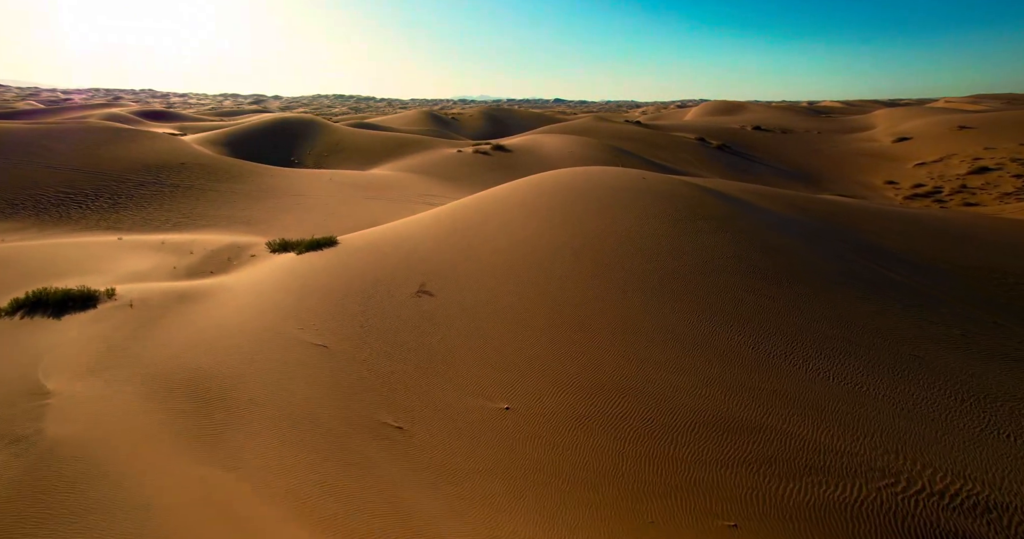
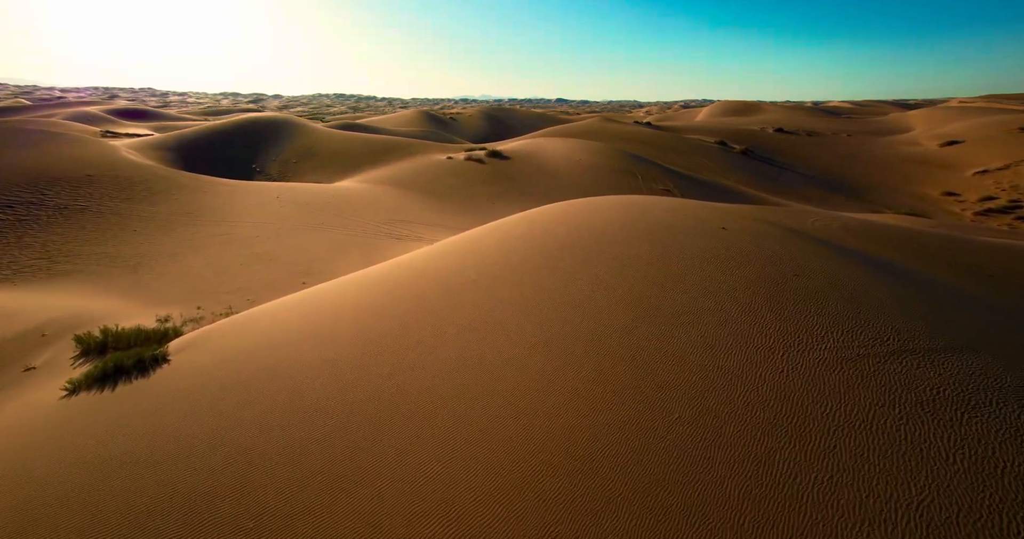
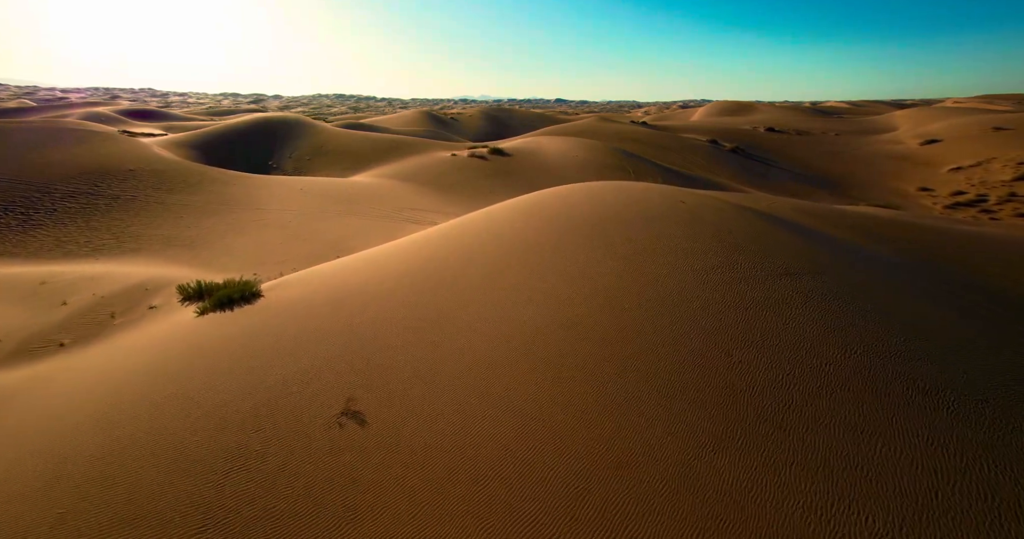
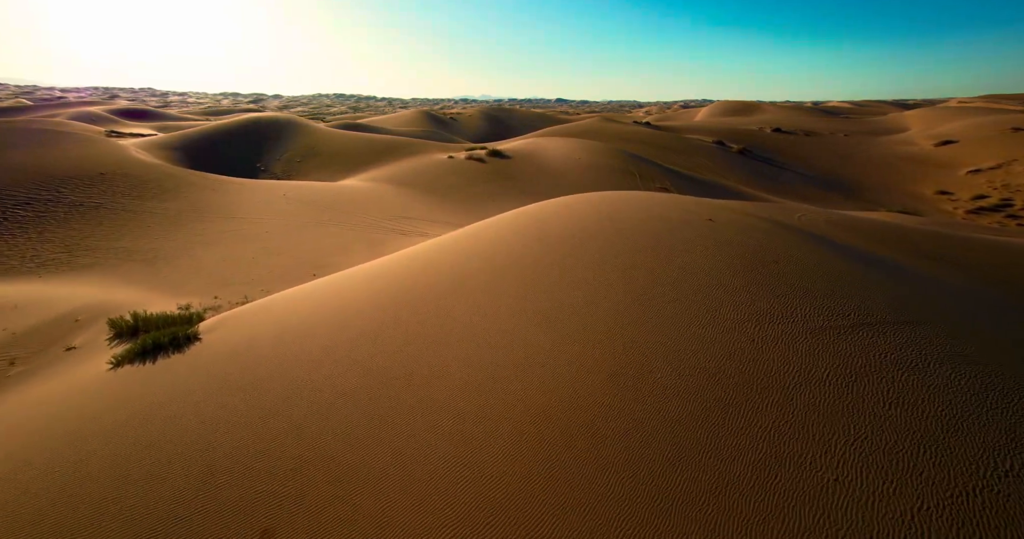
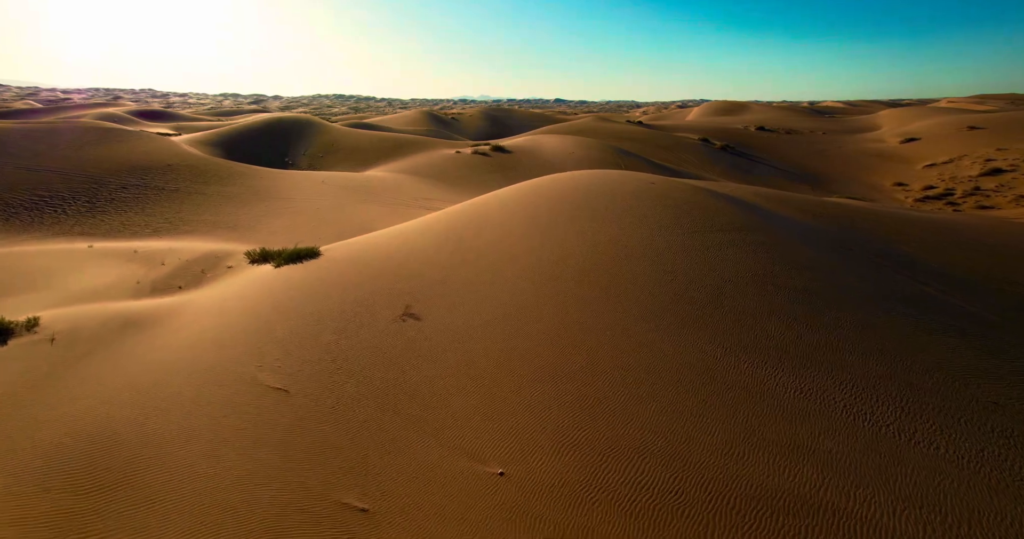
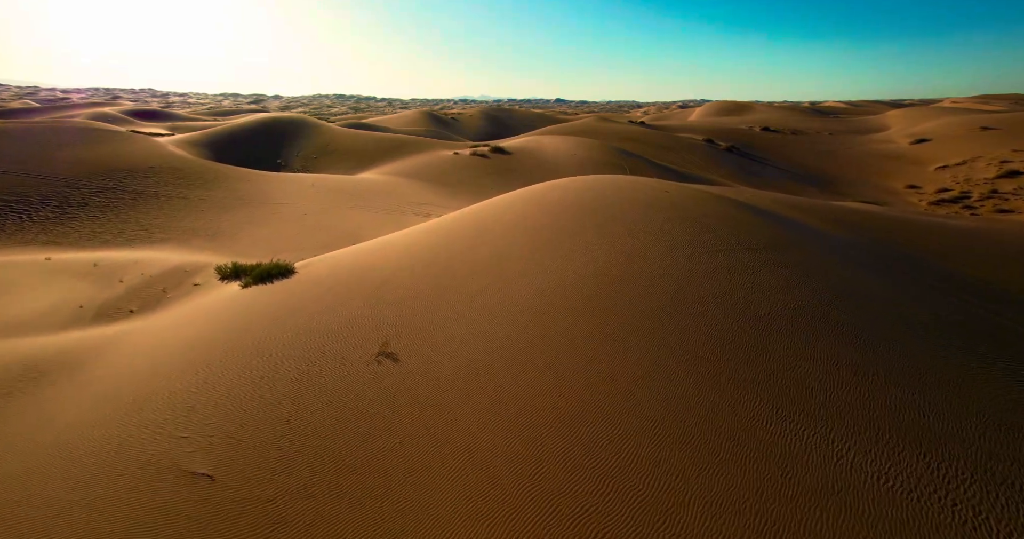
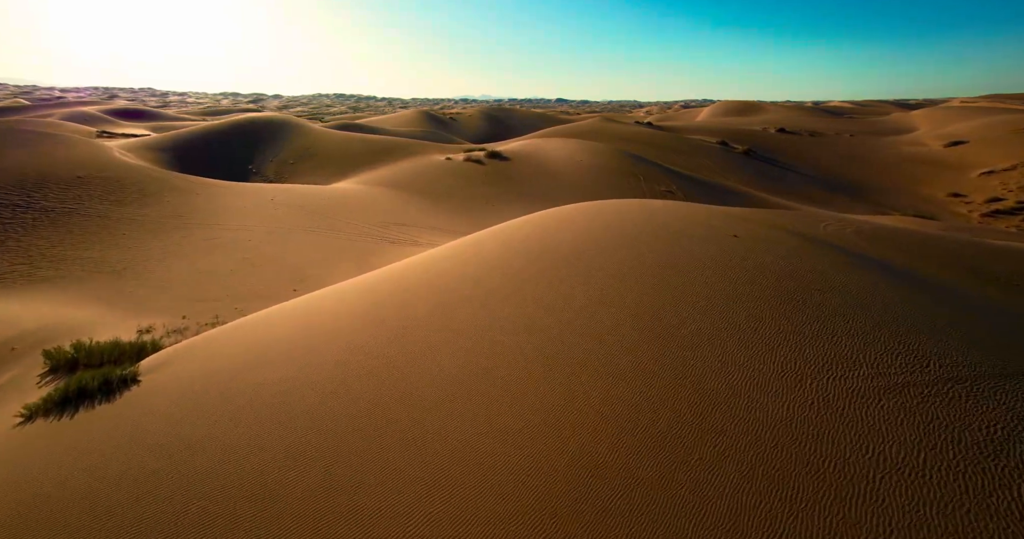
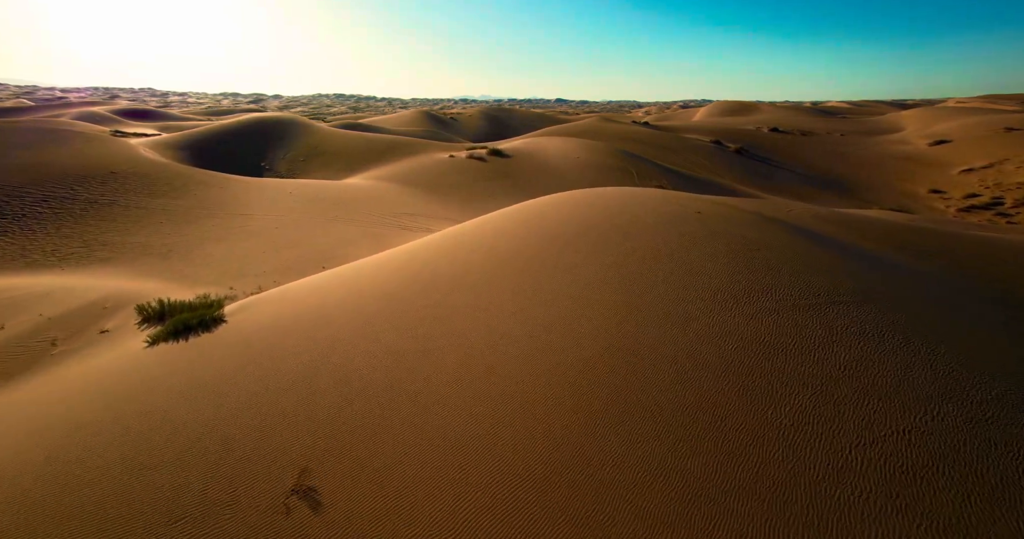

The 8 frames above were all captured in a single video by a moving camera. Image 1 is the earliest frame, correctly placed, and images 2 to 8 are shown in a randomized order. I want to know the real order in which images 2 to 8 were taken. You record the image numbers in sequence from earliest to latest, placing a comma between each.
5, 6, 3, 8, 4, 2, 7
